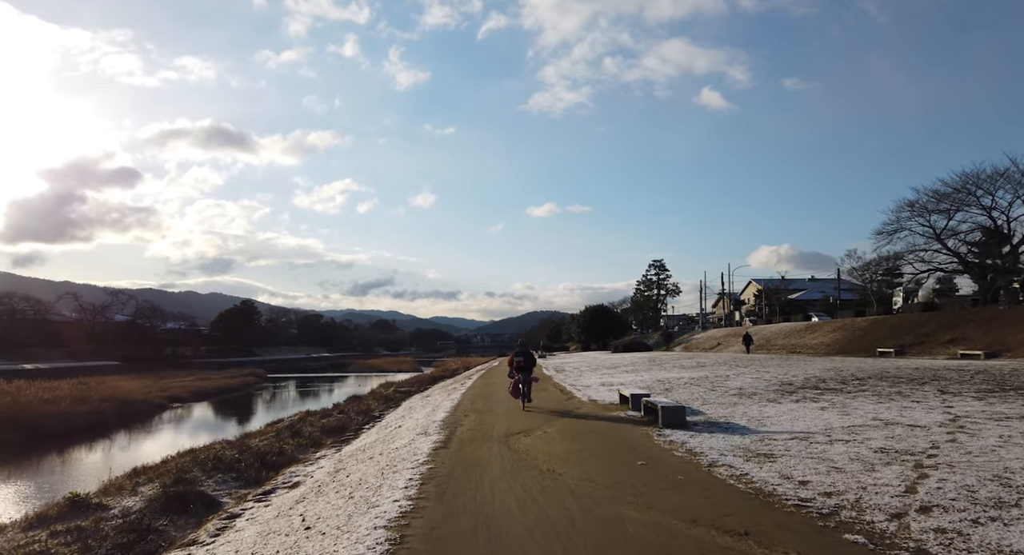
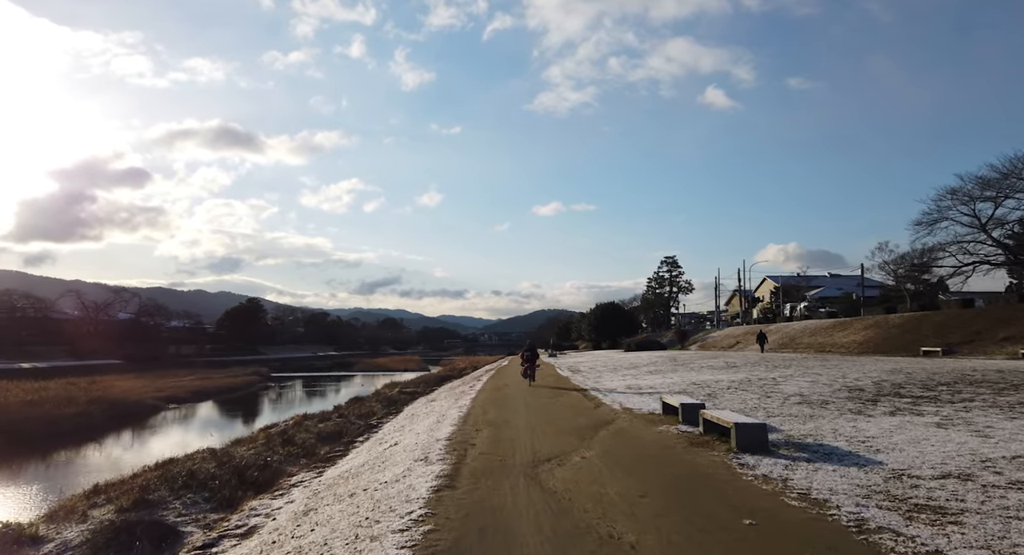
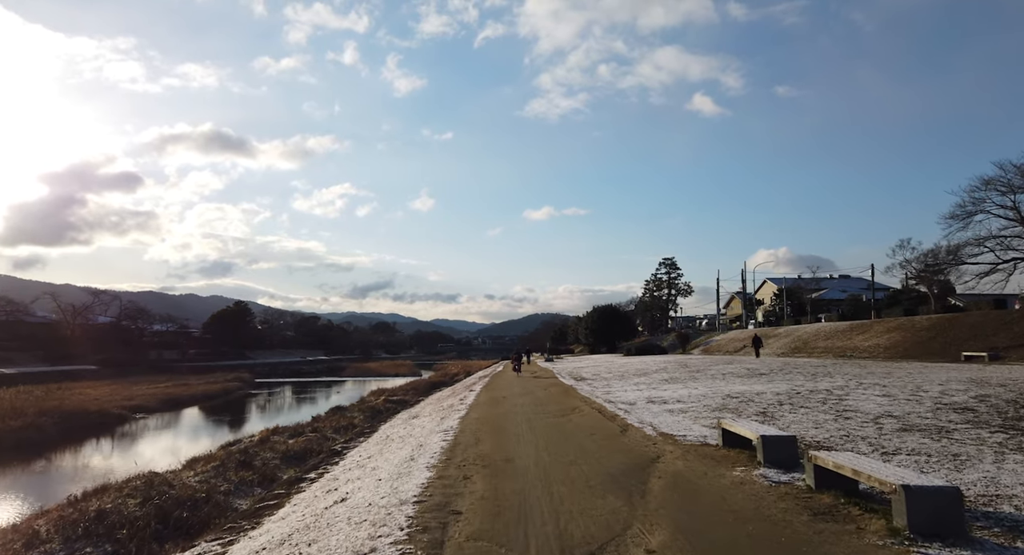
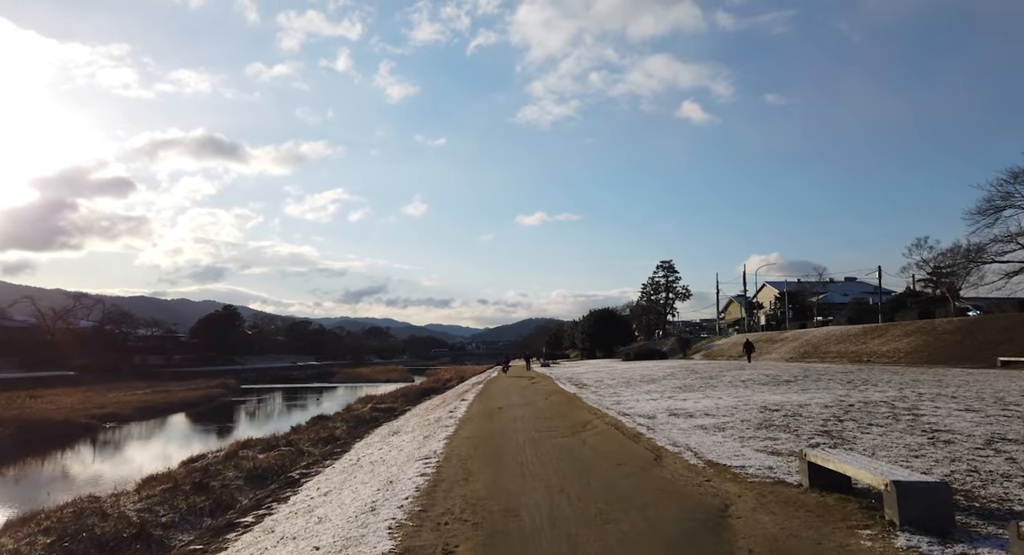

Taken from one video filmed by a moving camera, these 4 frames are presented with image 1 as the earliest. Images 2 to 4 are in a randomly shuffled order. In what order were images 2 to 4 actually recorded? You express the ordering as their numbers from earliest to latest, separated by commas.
2, 3, 4
